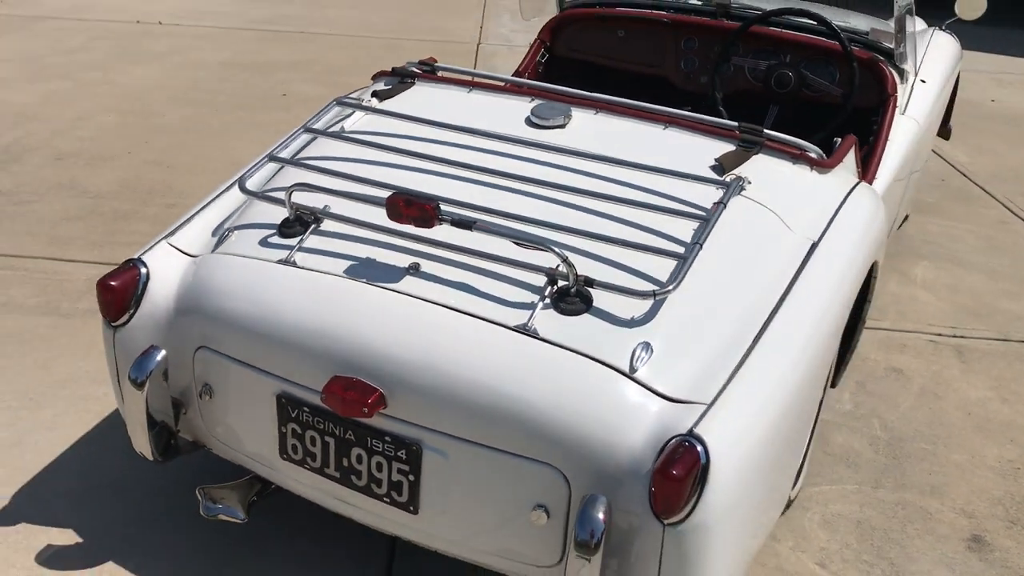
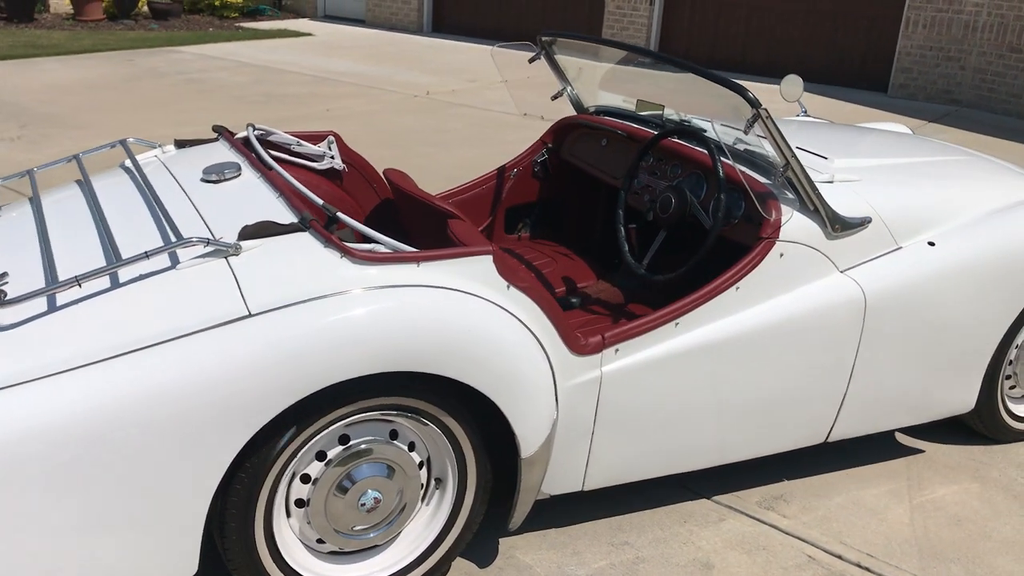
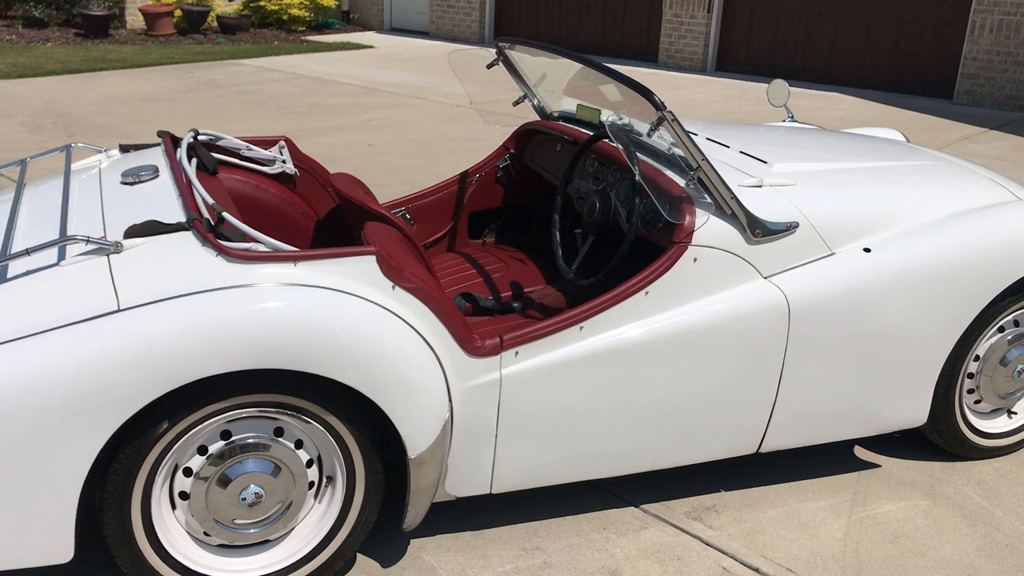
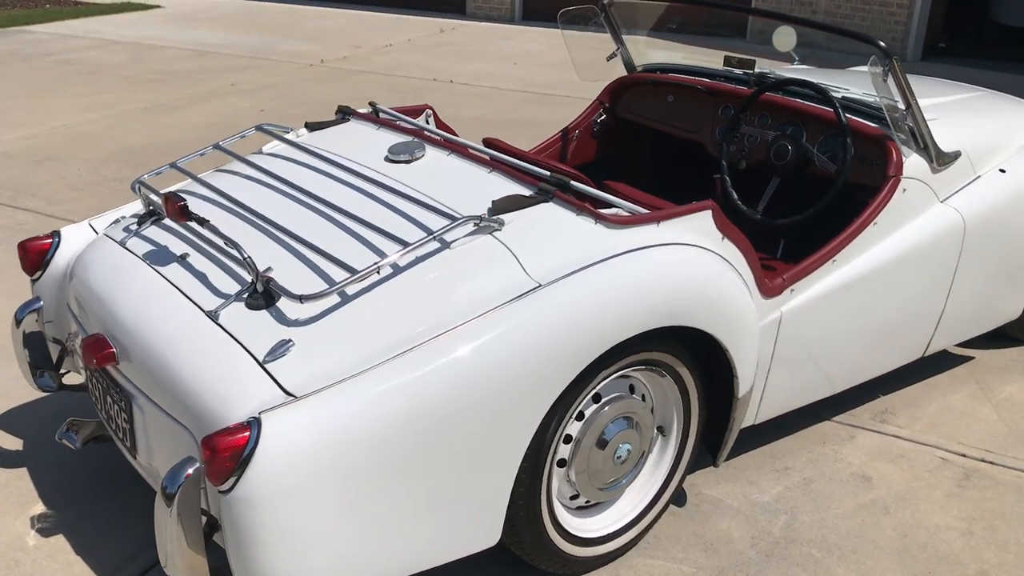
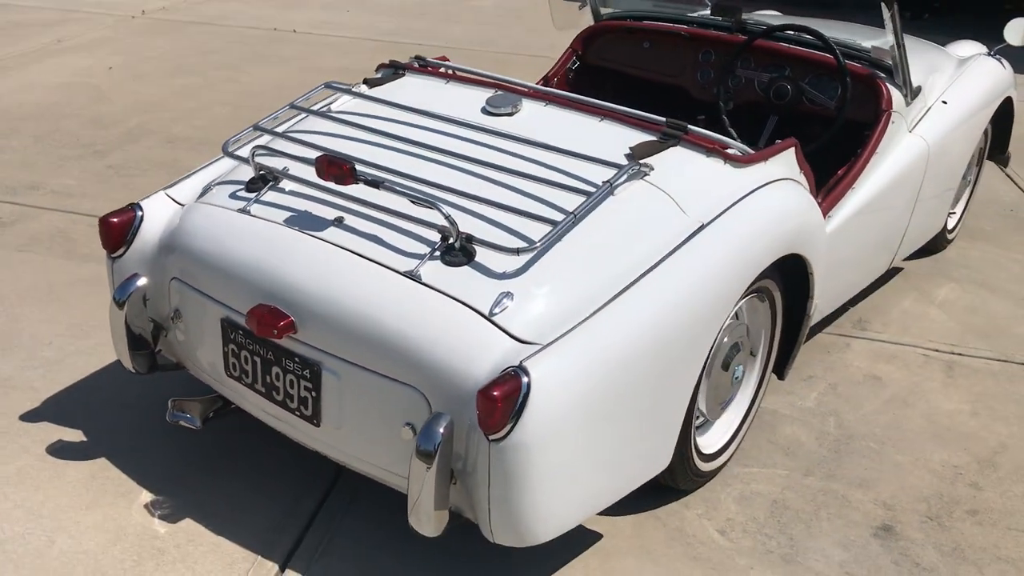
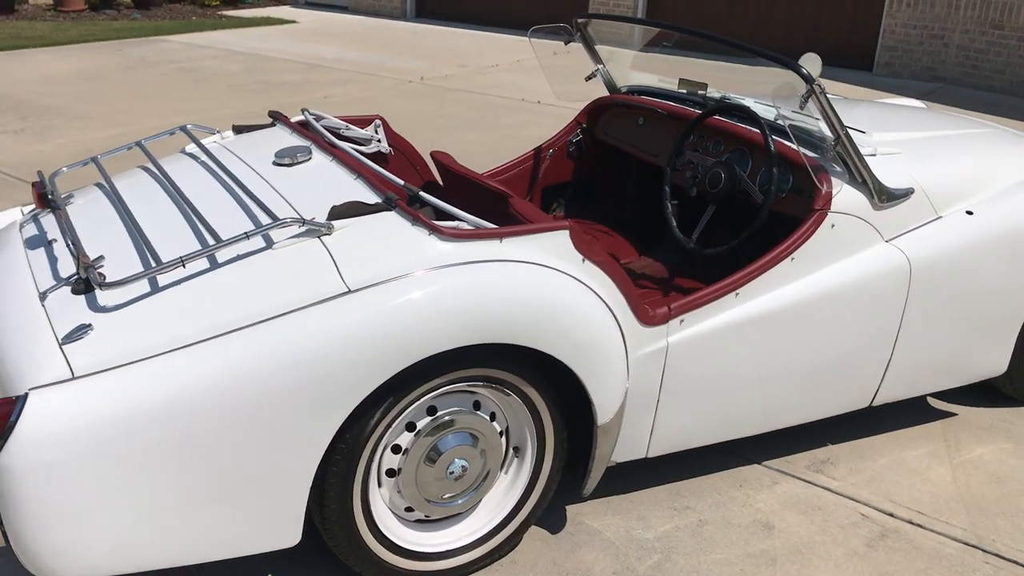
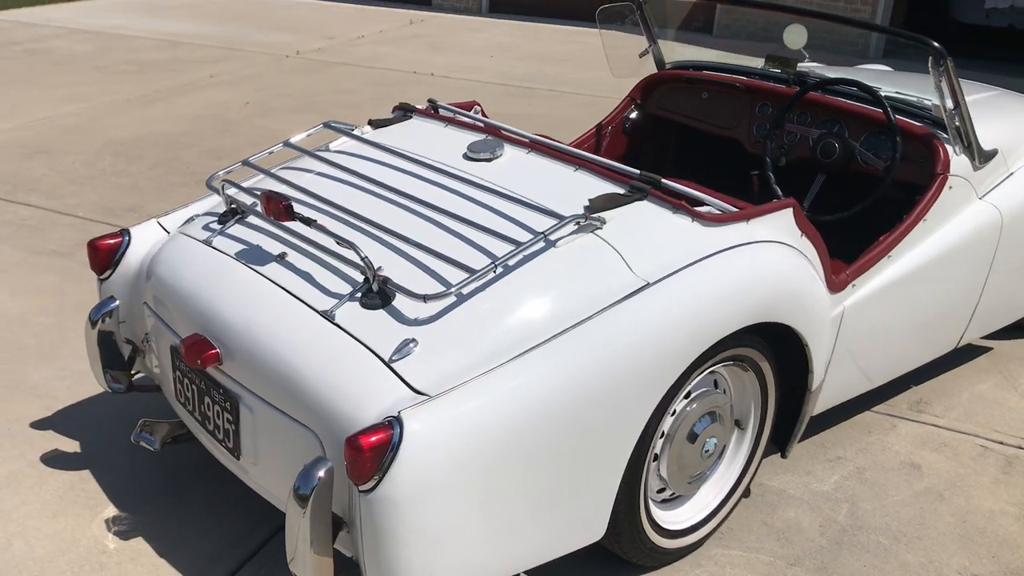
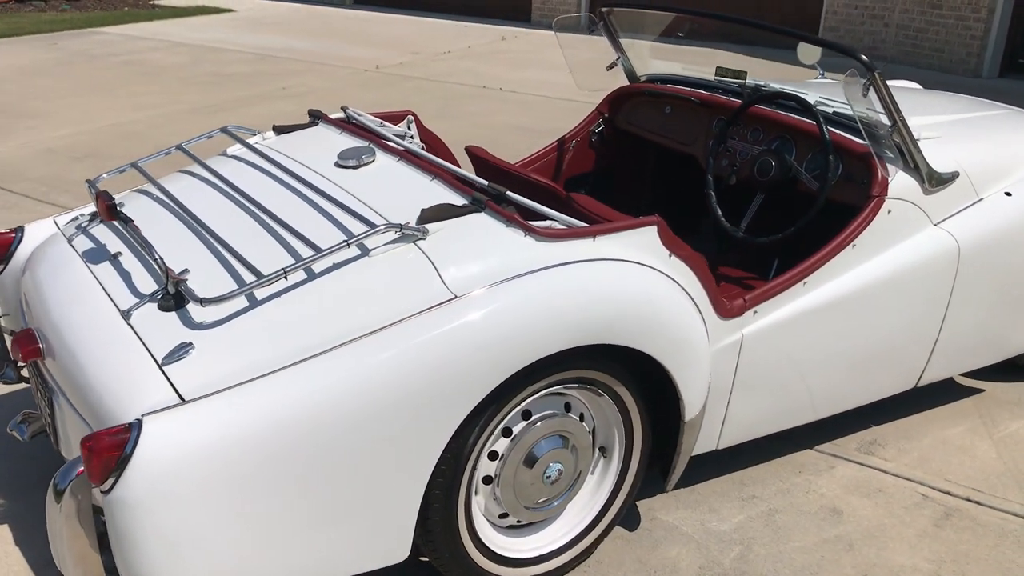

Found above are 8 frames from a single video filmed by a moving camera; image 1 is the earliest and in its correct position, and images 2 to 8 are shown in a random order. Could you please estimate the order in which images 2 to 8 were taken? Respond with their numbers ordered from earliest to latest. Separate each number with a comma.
5, 7, 4, 8, 6, 2, 3
